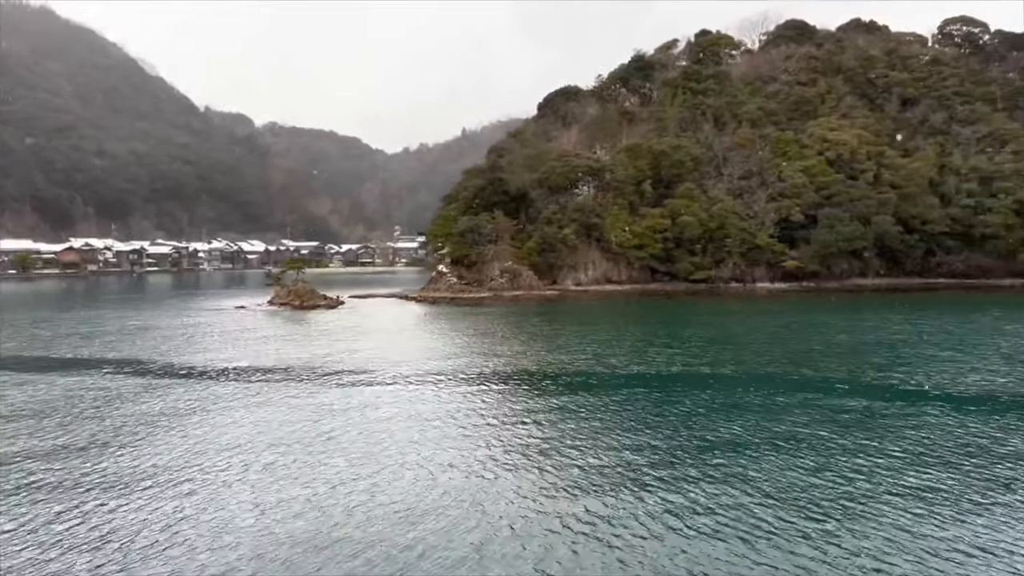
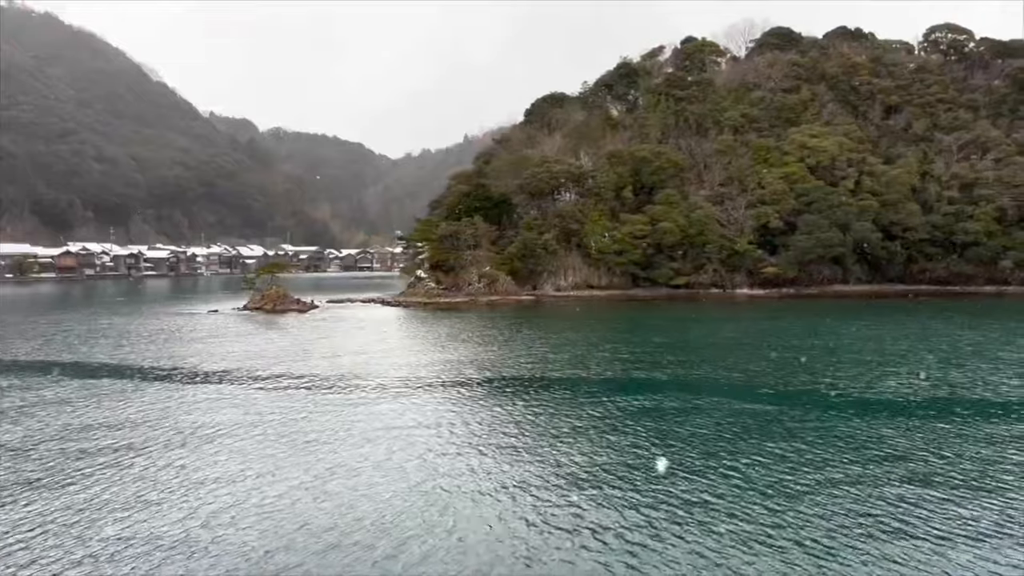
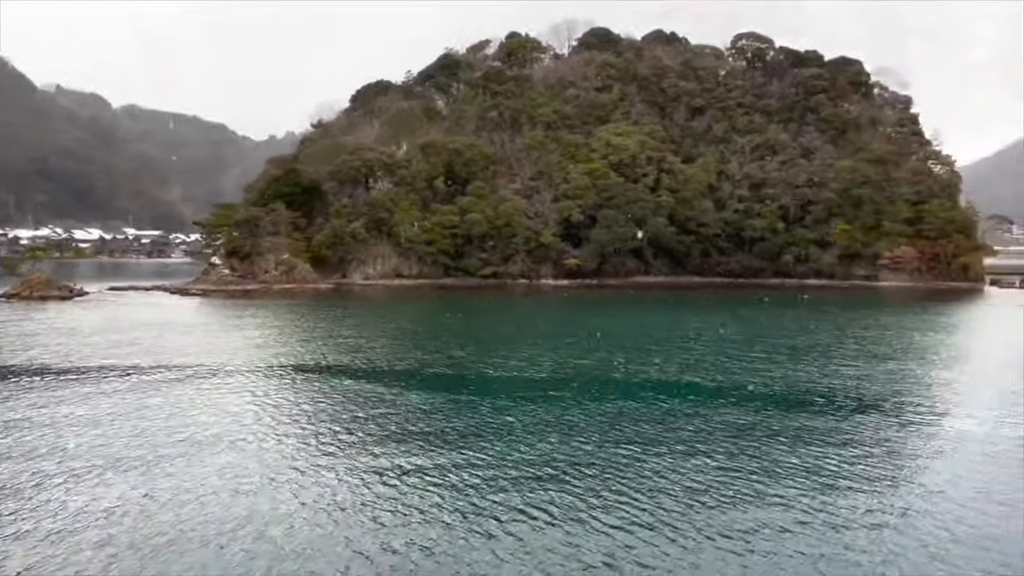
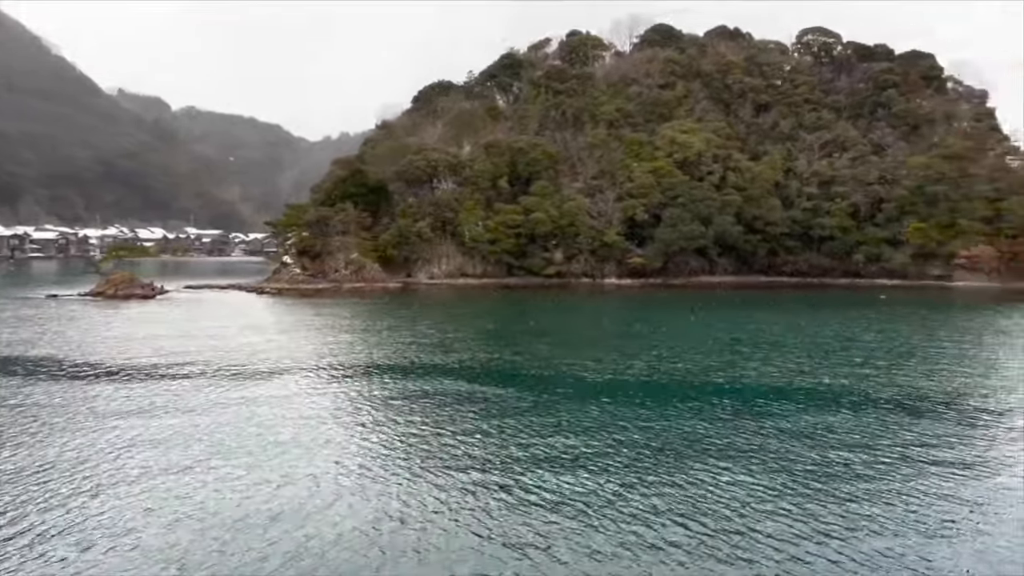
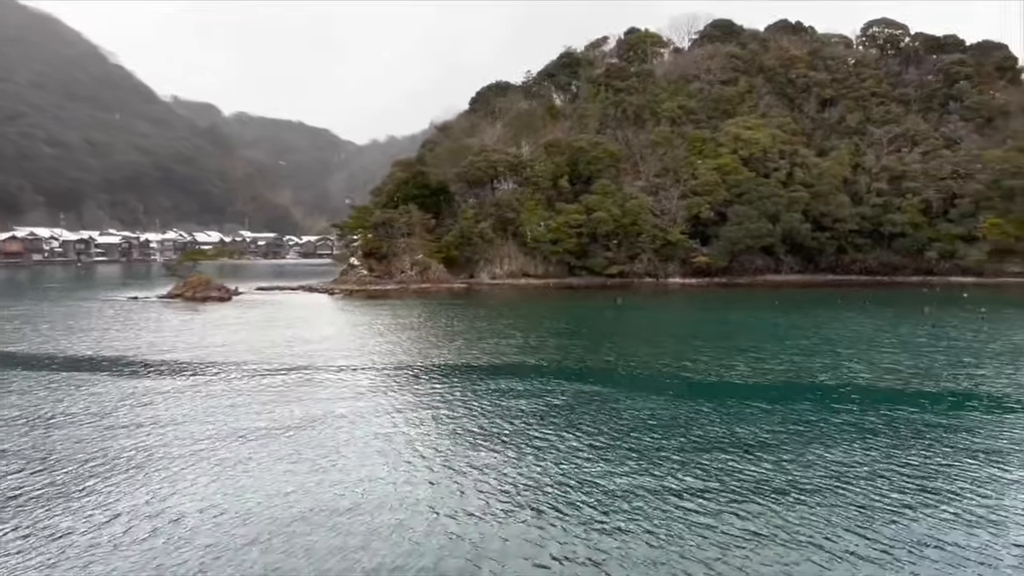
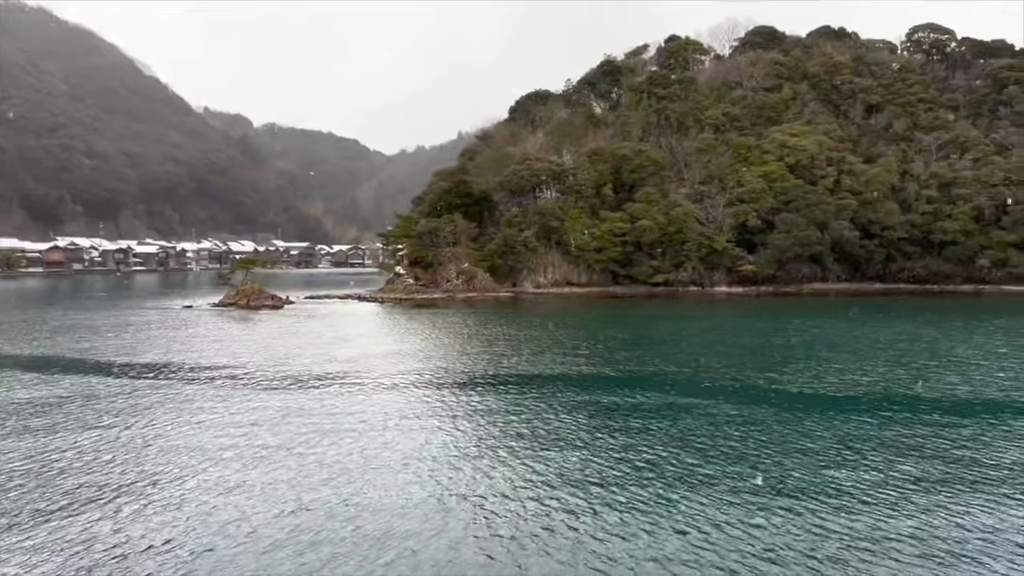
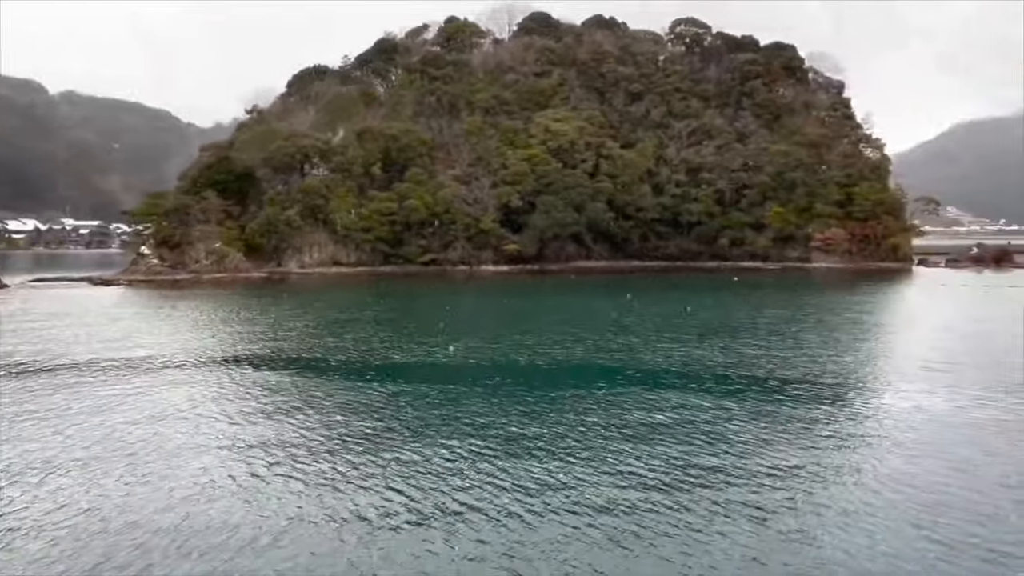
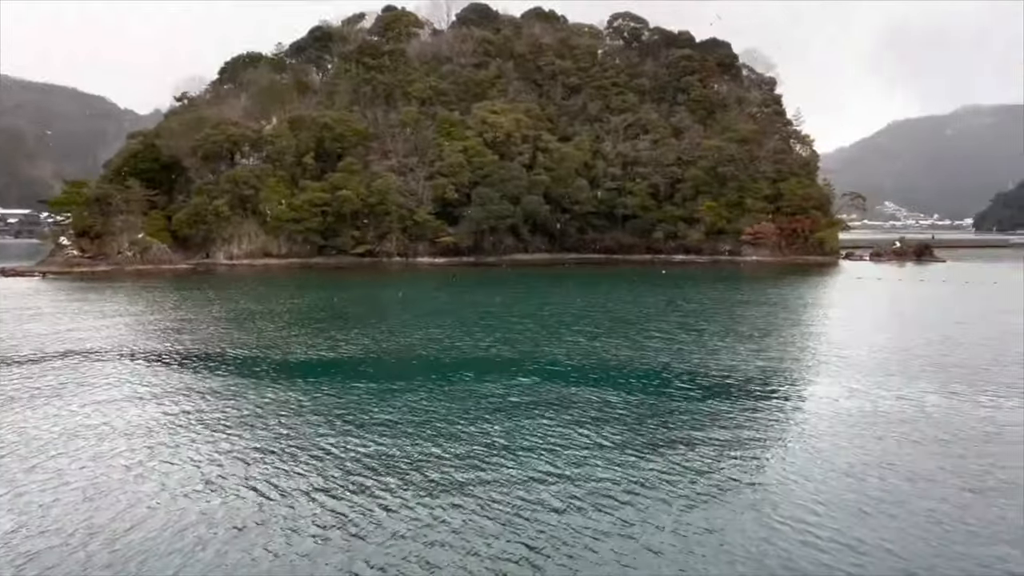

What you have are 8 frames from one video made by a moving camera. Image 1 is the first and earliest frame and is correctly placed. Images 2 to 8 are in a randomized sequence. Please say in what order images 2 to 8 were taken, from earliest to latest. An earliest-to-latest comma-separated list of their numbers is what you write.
2, 6, 5, 4, 3, 7, 8
